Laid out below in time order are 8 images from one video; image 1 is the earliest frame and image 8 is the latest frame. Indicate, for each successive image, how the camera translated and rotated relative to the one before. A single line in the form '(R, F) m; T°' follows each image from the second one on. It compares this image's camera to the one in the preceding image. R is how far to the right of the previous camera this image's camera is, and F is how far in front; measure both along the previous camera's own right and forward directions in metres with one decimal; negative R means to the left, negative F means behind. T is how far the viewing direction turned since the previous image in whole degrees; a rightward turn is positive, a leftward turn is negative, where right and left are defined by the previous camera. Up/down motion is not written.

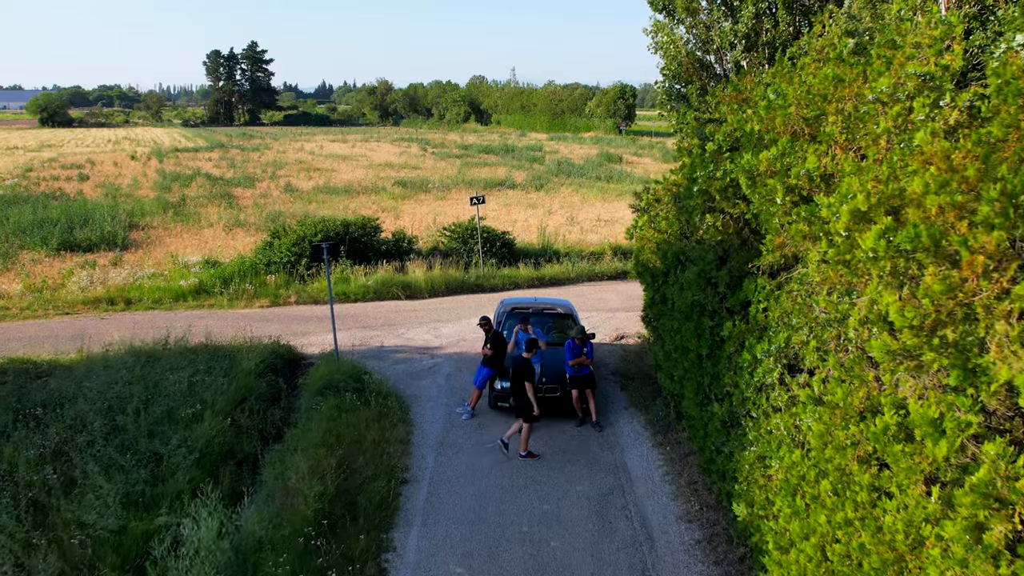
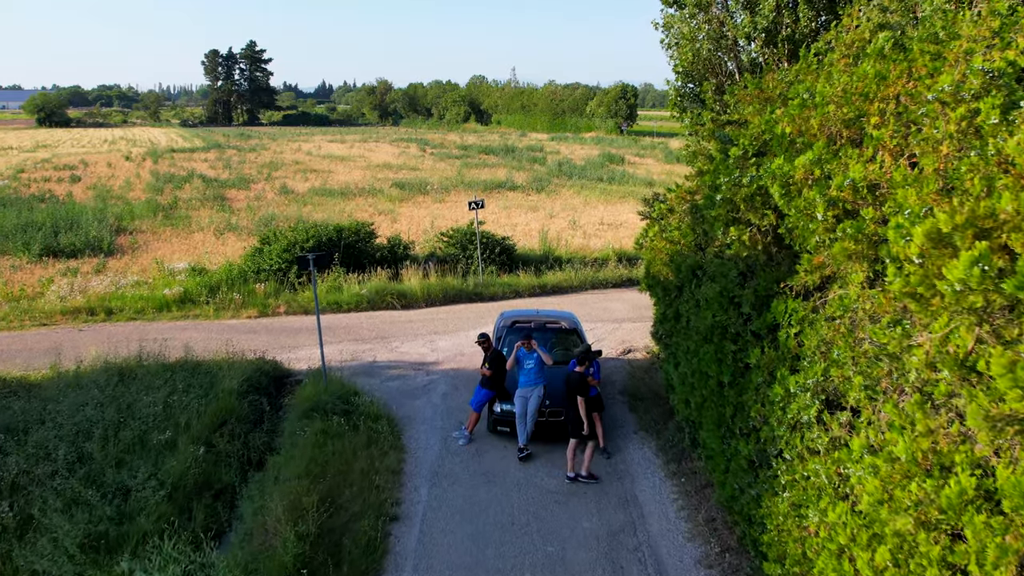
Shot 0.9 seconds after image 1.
(0.0, +0.8) m; 0°
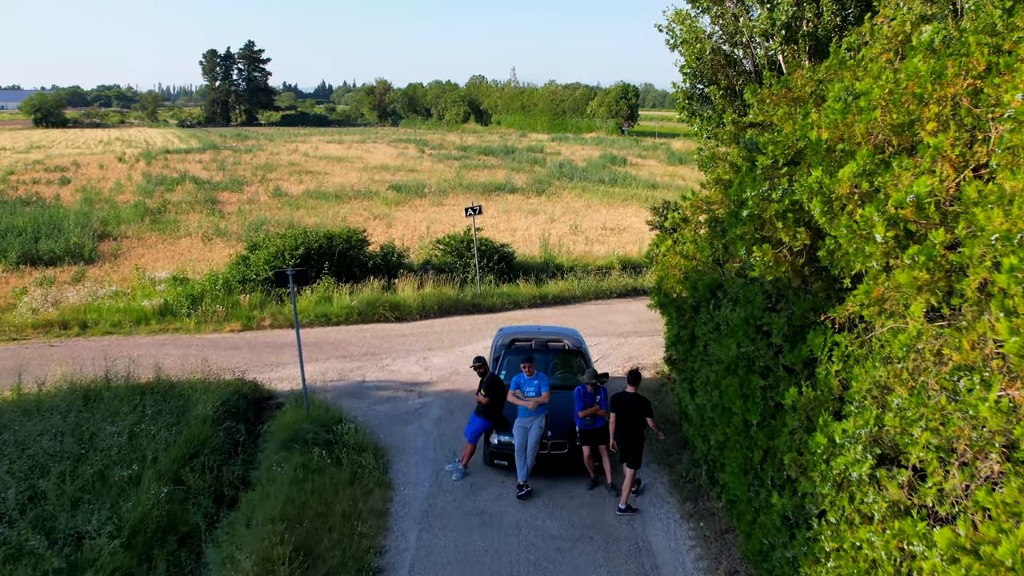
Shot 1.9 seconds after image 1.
(0.0, +0.8) m; 0°
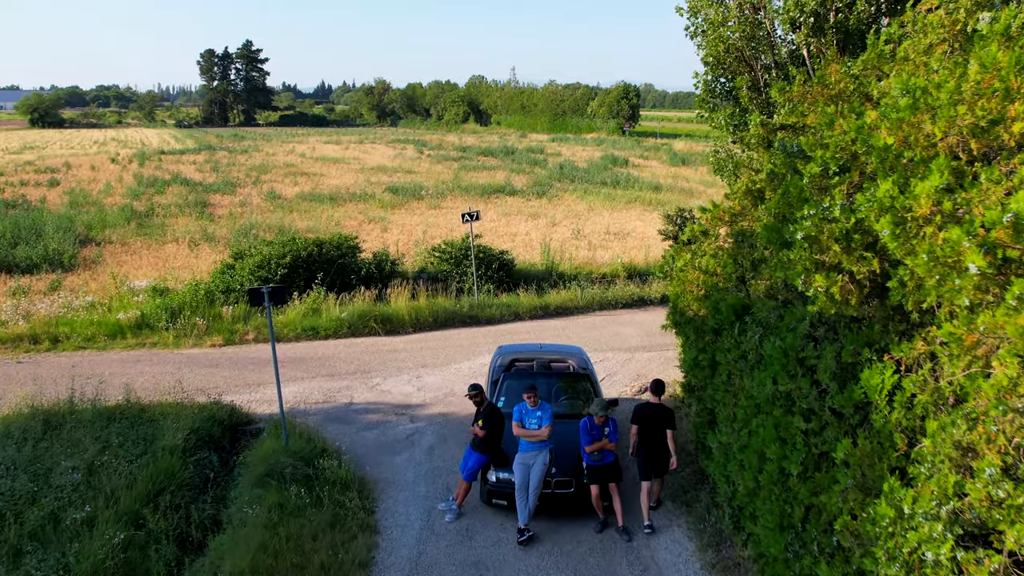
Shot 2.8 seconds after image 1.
(0.0, +0.9) m; 0°
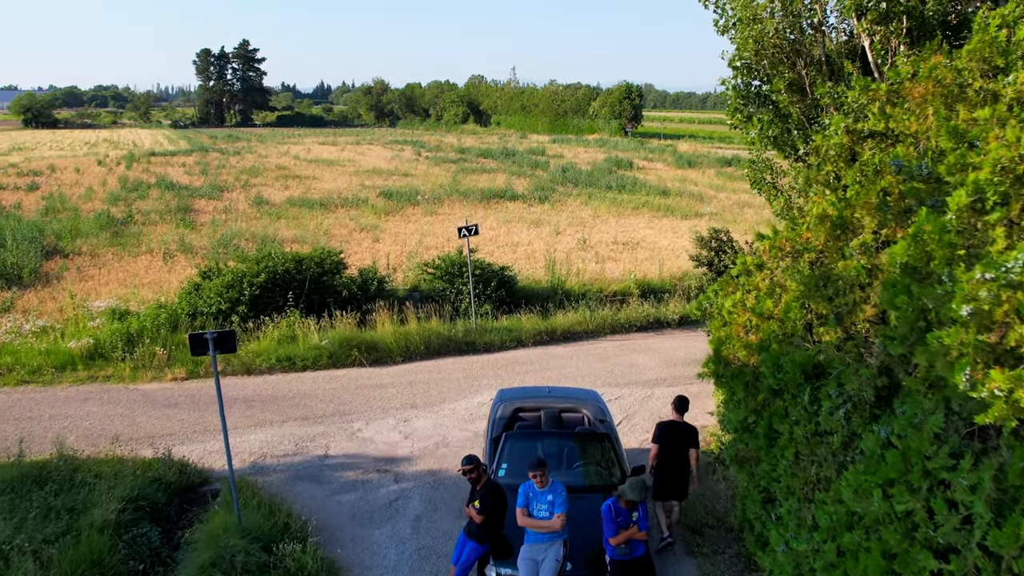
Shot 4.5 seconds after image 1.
(0.0, +1.6) m; 0°
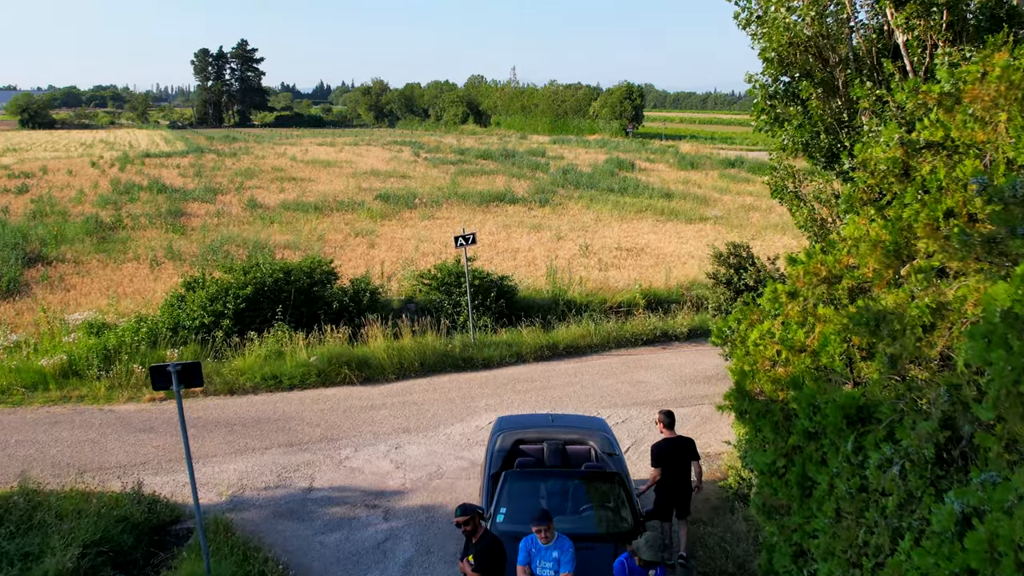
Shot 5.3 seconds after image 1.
(0.0, +0.7) m; 0°
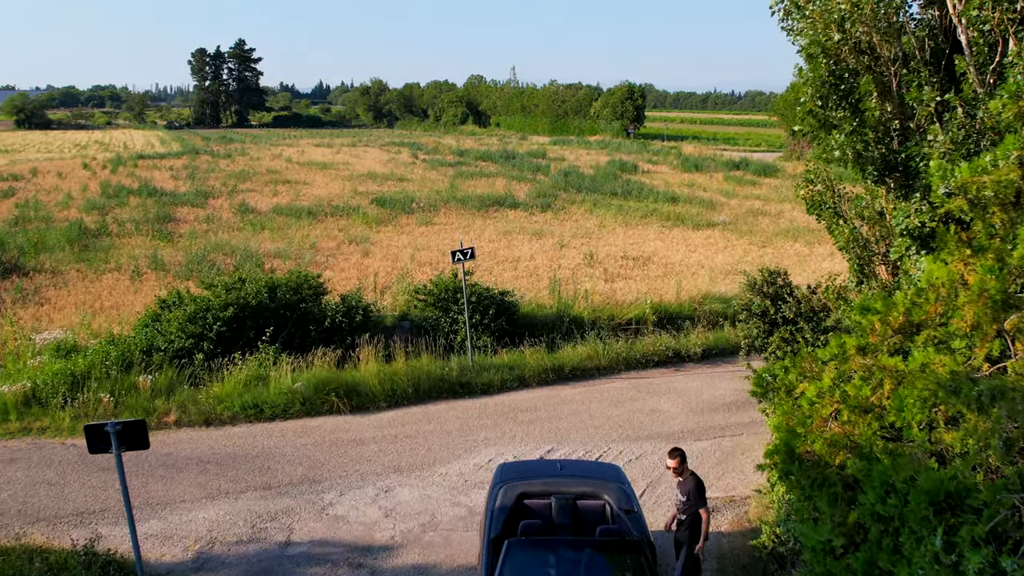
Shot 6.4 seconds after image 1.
(0.0, +0.9) m; 0°
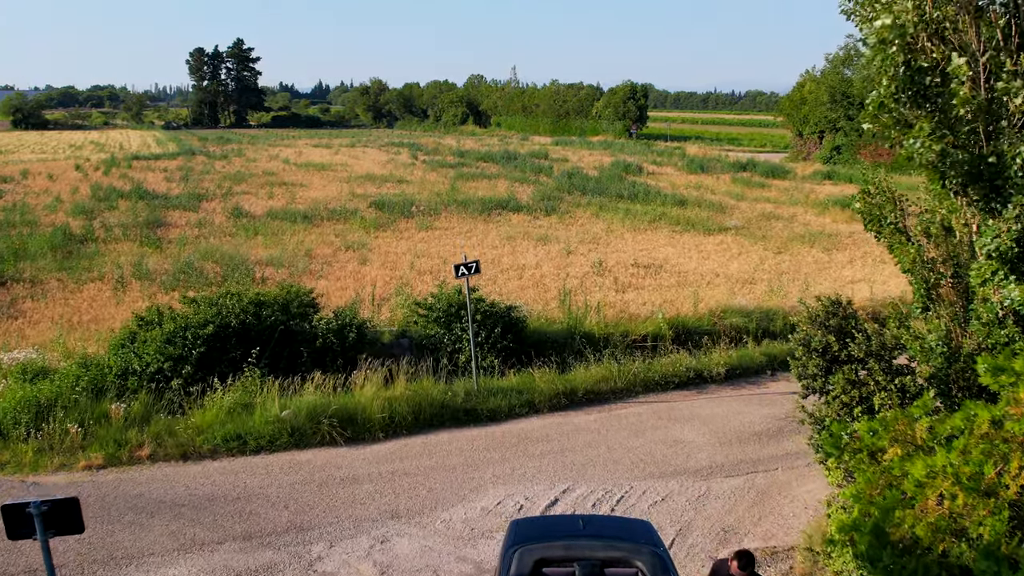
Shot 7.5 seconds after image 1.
(-0.1, +1.0) m; 0°
